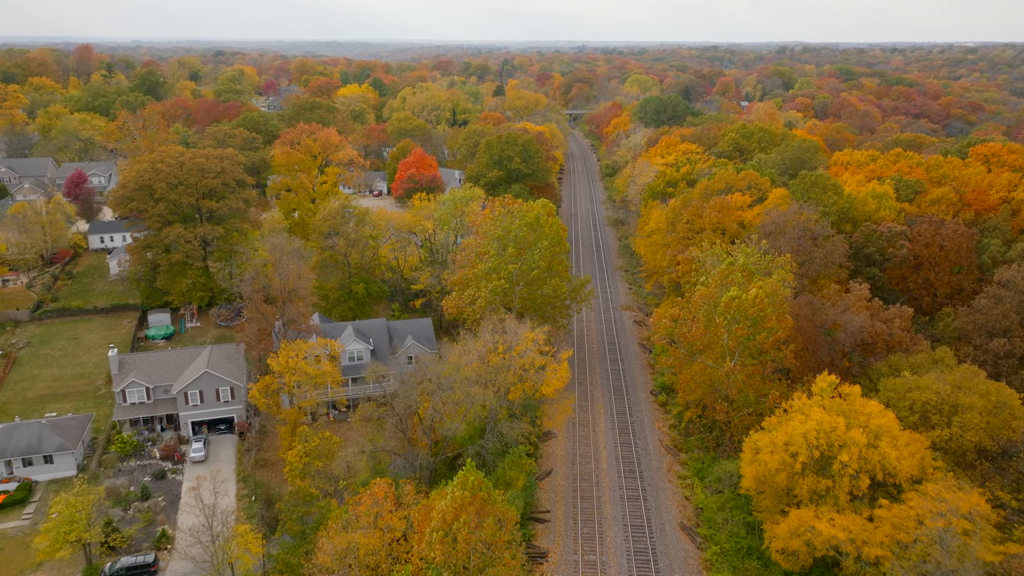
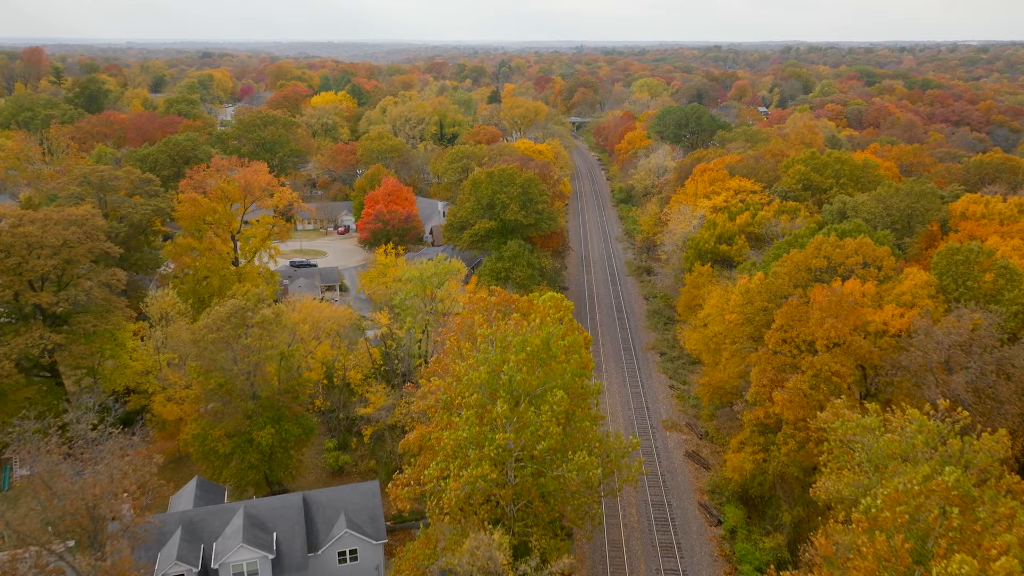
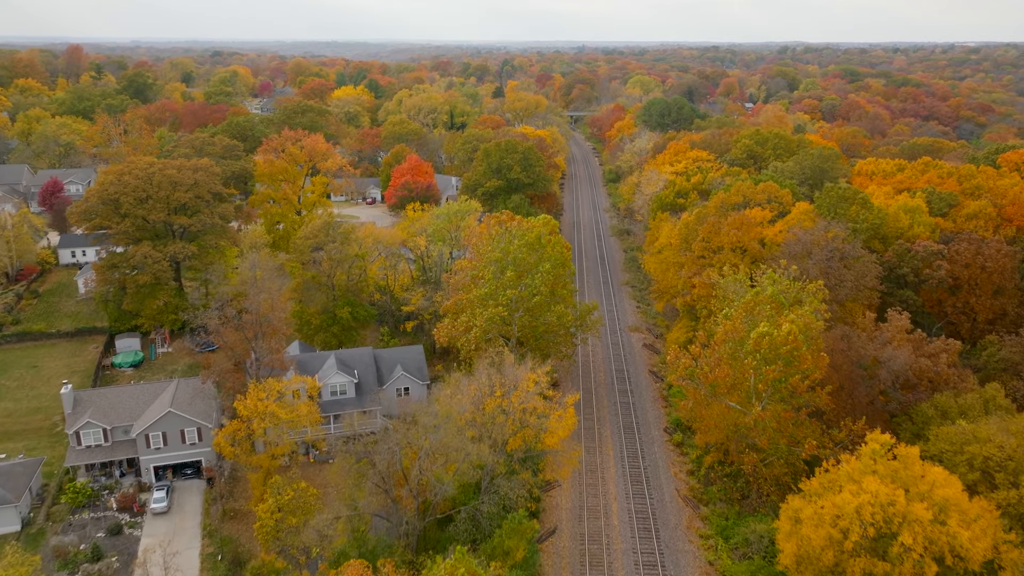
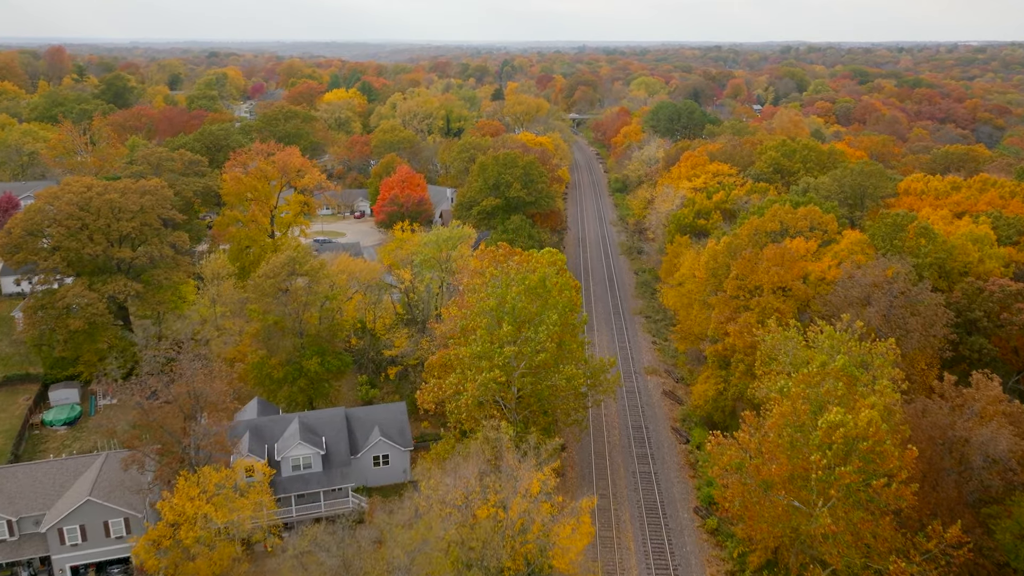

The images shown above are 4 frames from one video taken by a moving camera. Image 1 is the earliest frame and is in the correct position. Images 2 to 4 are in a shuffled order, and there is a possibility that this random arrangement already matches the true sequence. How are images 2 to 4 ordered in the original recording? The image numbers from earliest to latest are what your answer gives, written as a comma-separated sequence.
3, 4, 2
